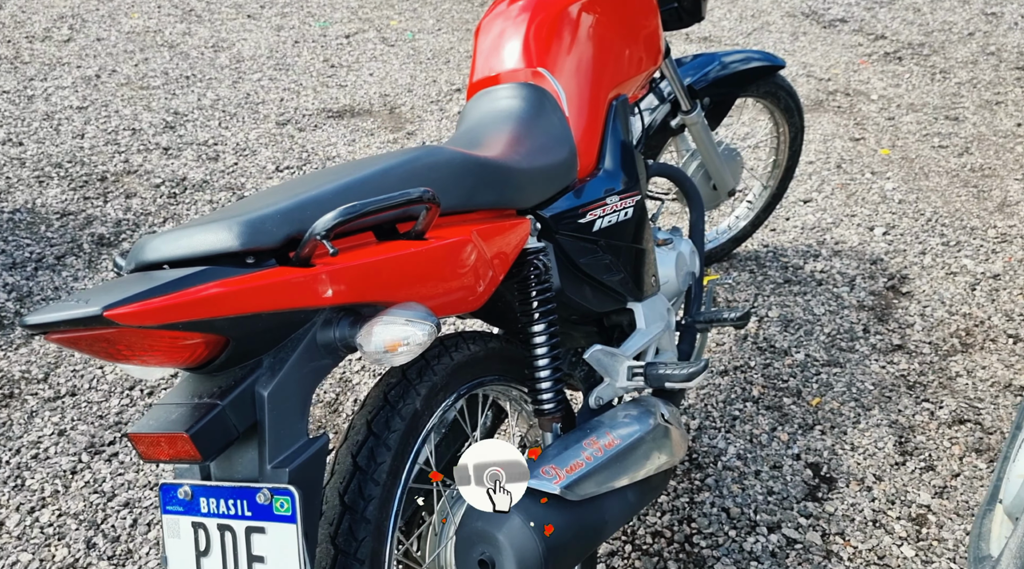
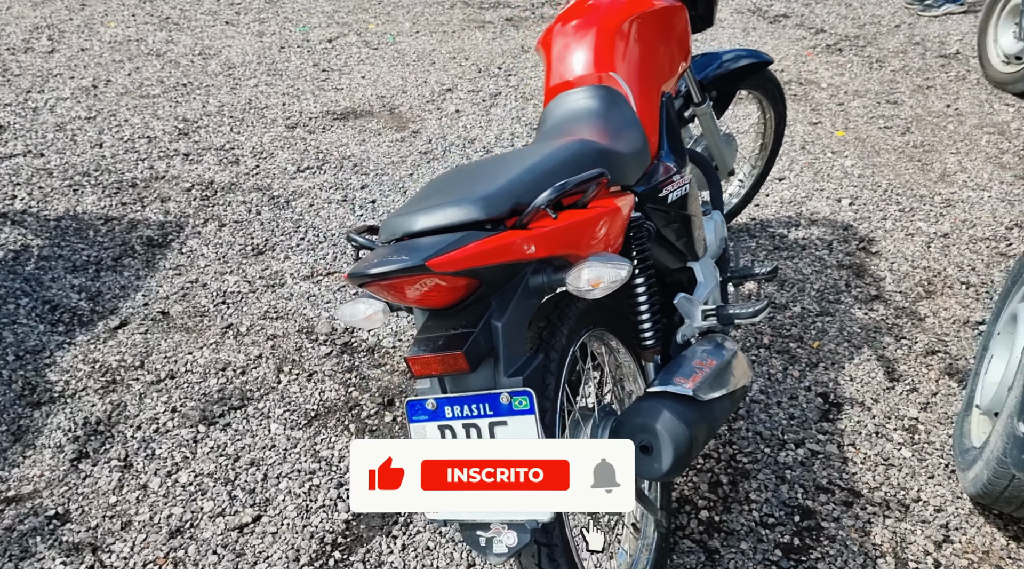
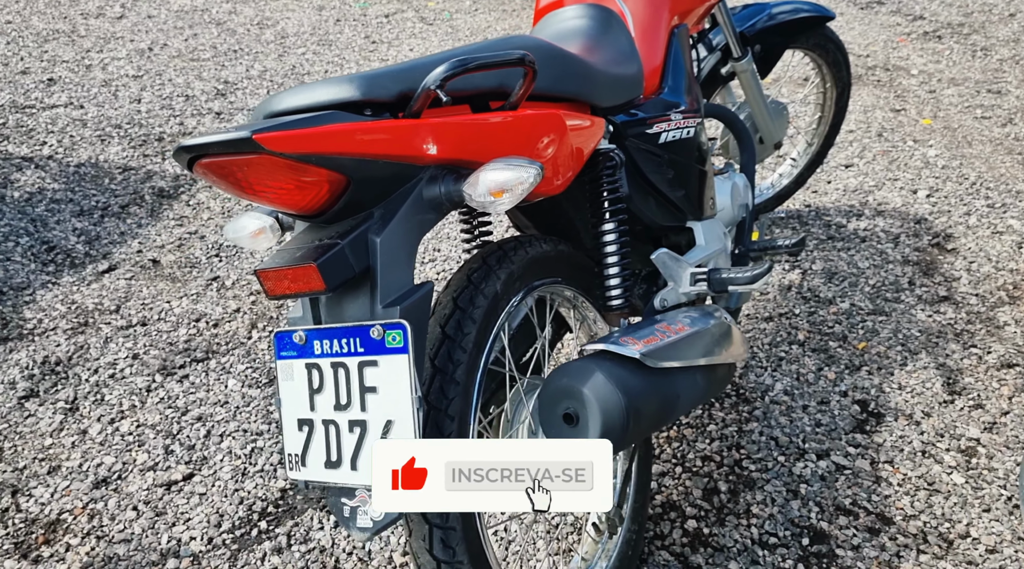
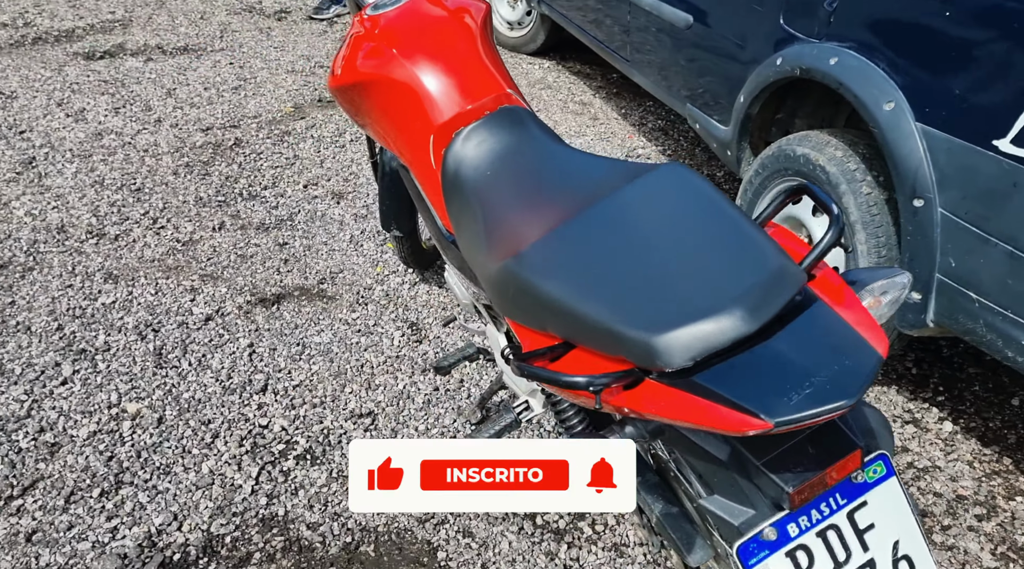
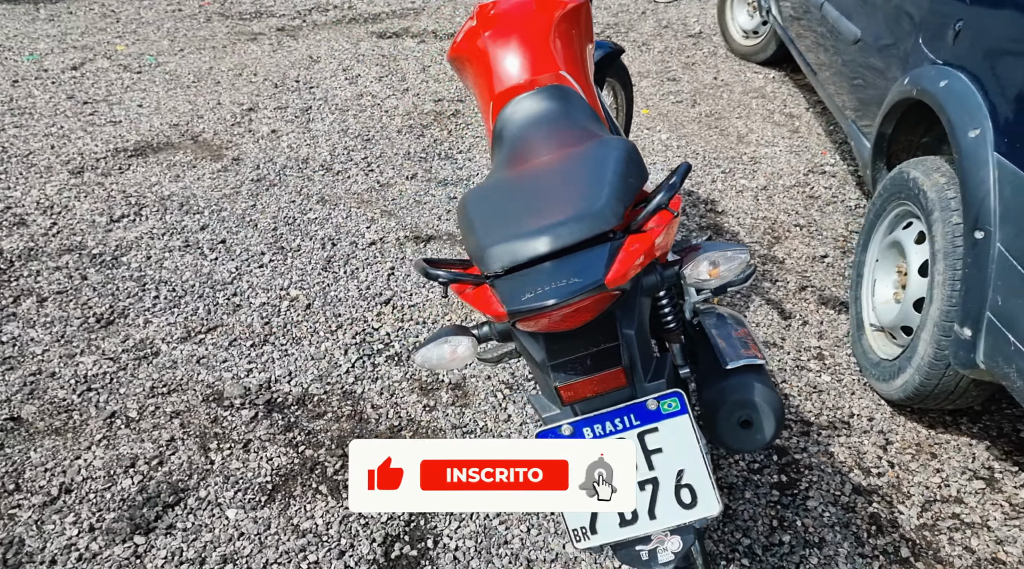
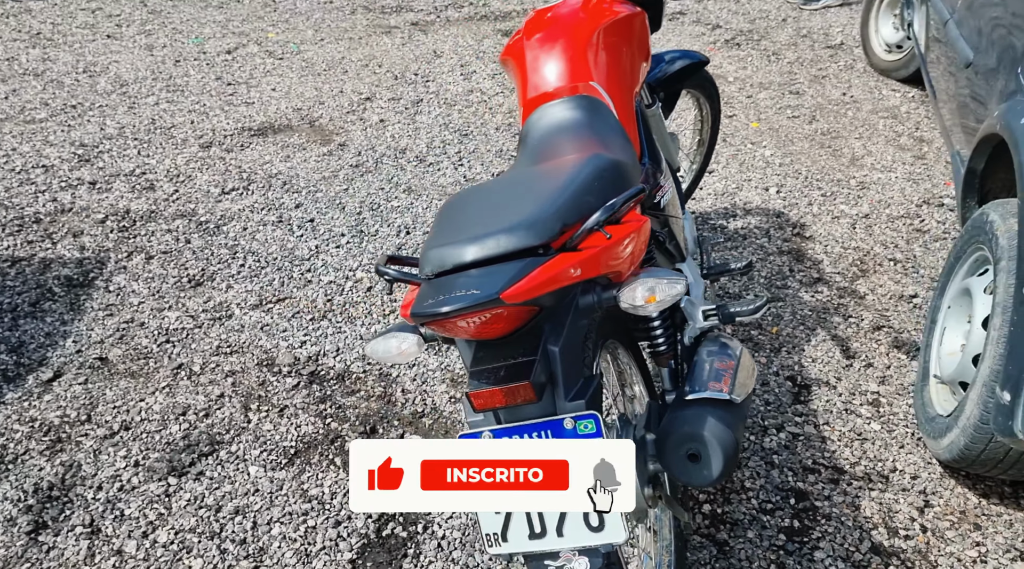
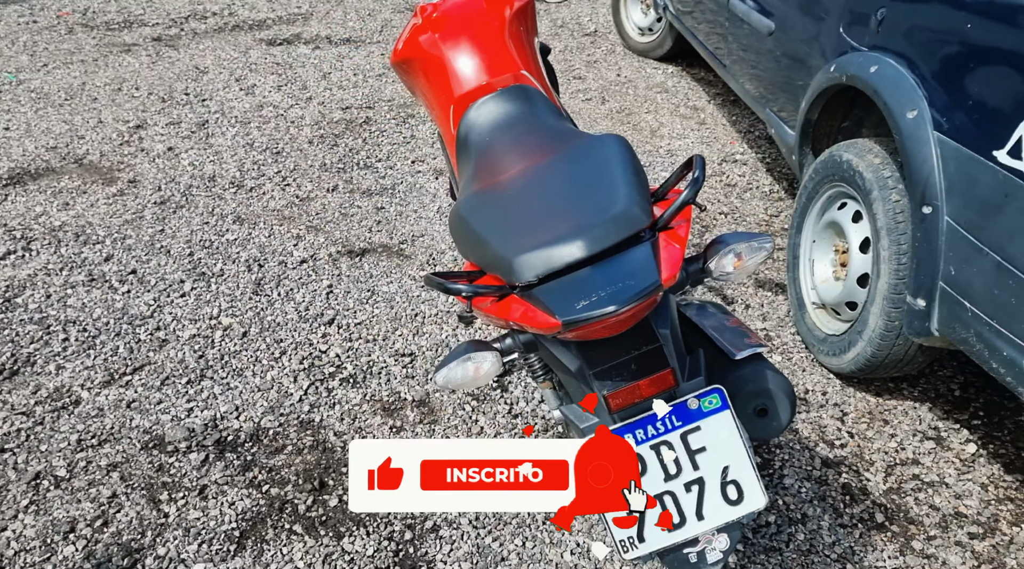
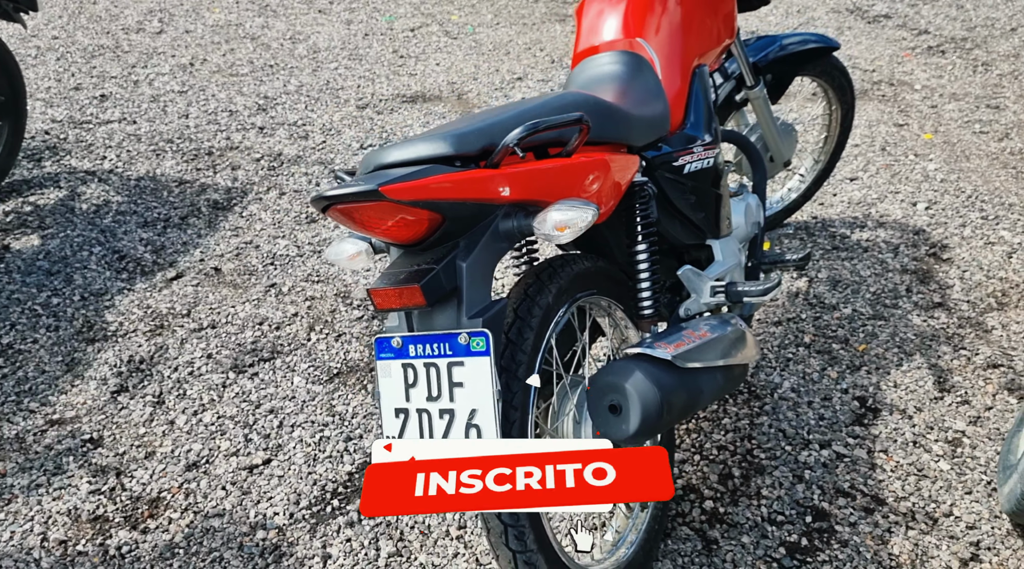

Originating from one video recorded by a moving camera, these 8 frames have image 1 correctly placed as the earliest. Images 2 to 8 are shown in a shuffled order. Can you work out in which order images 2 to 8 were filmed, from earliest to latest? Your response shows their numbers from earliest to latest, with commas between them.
3, 8, 2, 6, 5, 7, 4
